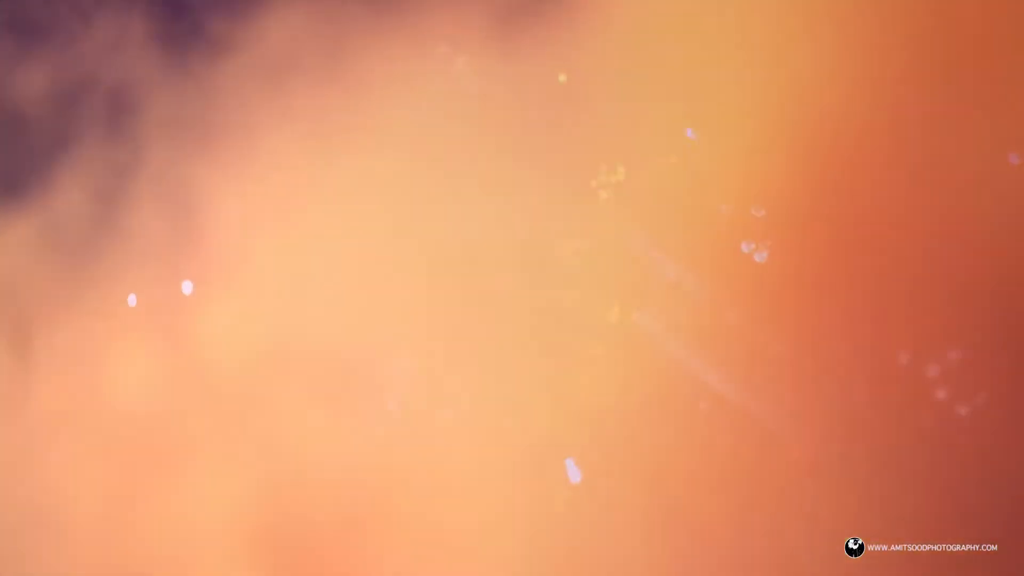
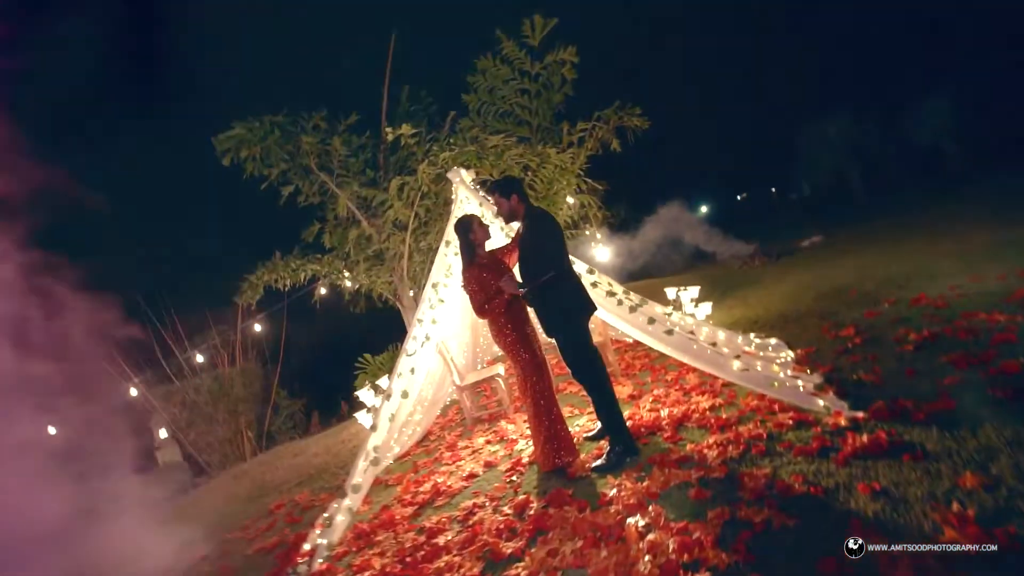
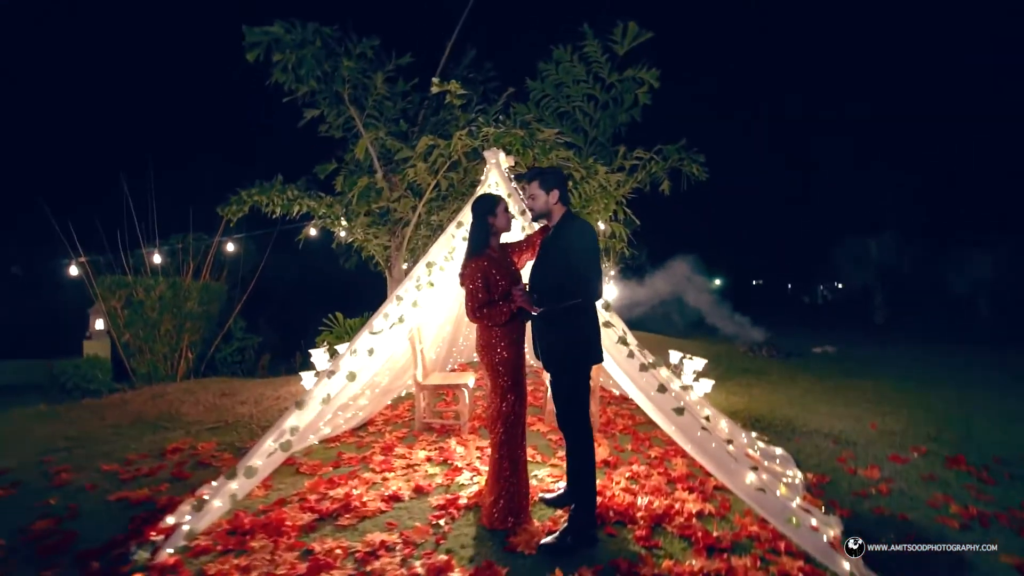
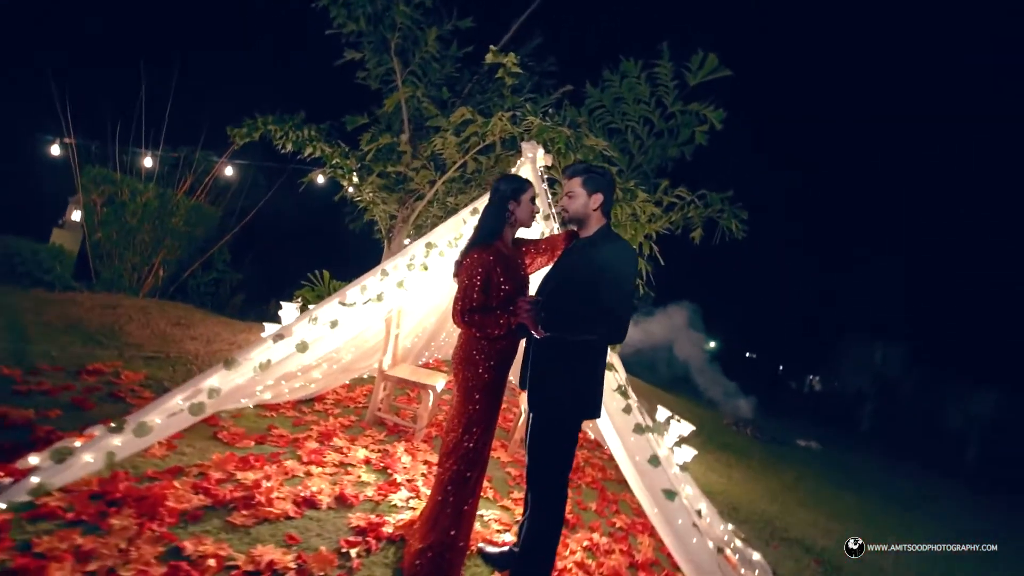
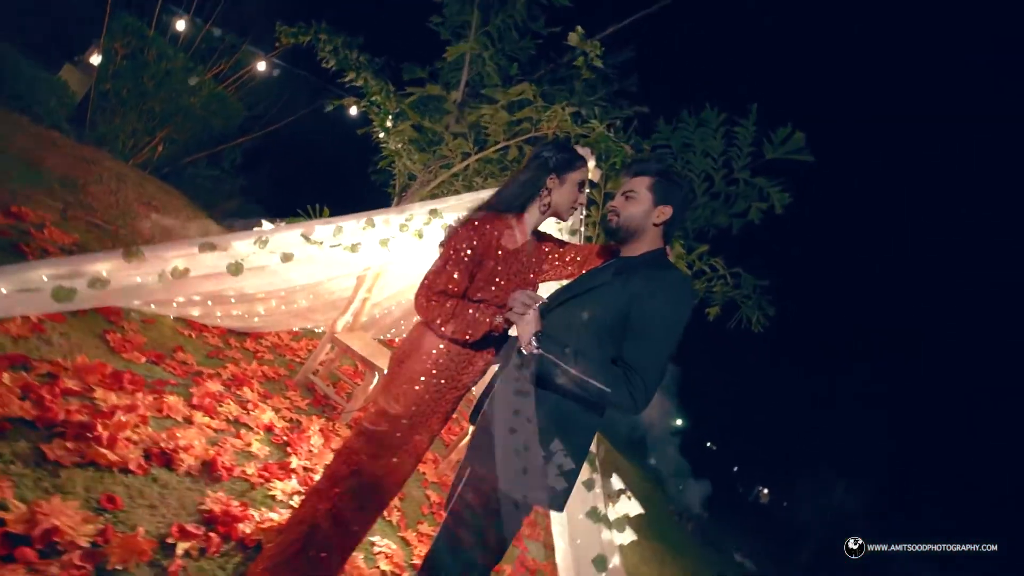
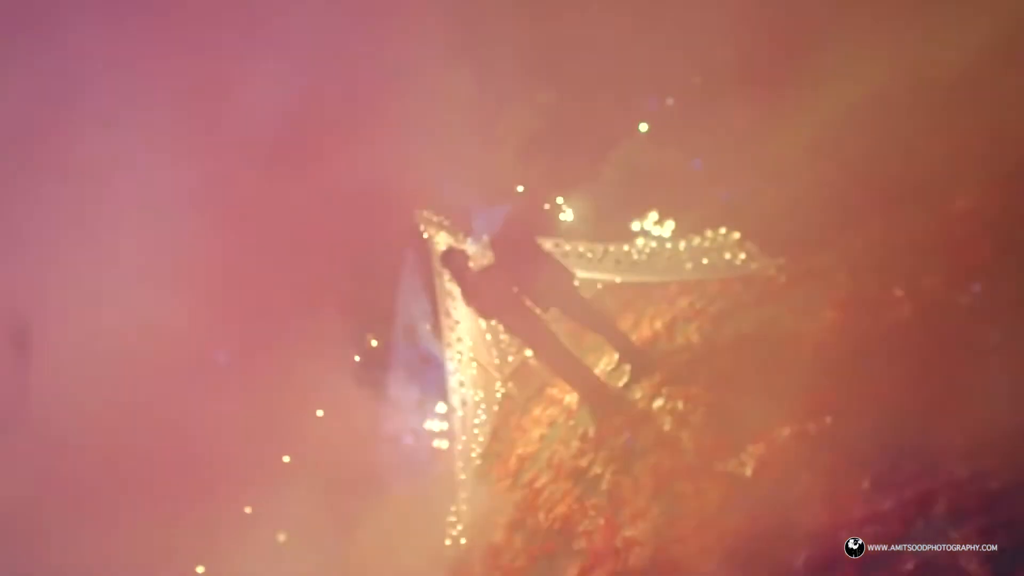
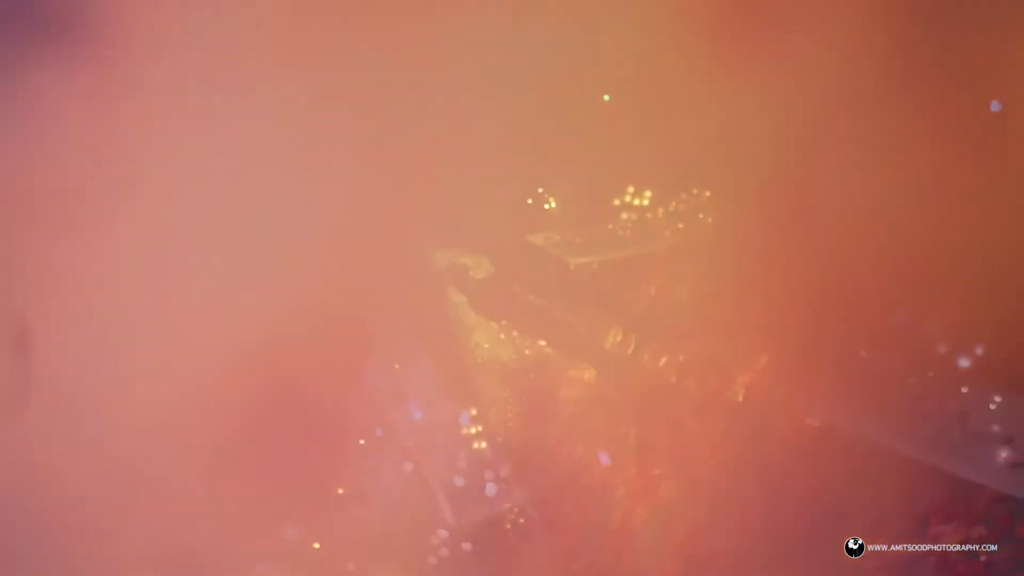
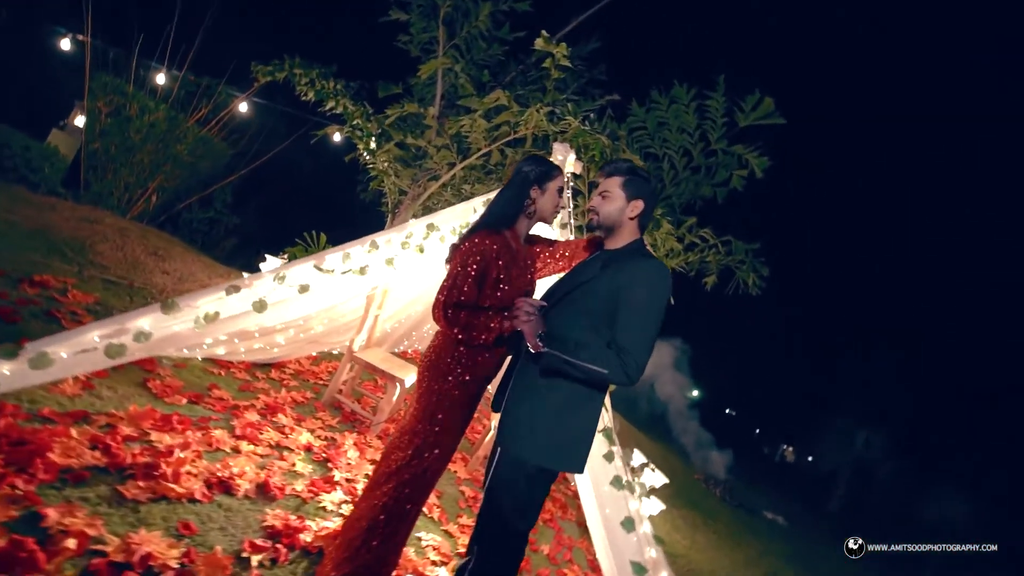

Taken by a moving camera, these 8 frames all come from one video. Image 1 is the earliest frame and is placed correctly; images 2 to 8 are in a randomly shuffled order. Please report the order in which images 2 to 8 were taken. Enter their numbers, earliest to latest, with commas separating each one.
7, 6, 2, 3, 4, 8, 5
